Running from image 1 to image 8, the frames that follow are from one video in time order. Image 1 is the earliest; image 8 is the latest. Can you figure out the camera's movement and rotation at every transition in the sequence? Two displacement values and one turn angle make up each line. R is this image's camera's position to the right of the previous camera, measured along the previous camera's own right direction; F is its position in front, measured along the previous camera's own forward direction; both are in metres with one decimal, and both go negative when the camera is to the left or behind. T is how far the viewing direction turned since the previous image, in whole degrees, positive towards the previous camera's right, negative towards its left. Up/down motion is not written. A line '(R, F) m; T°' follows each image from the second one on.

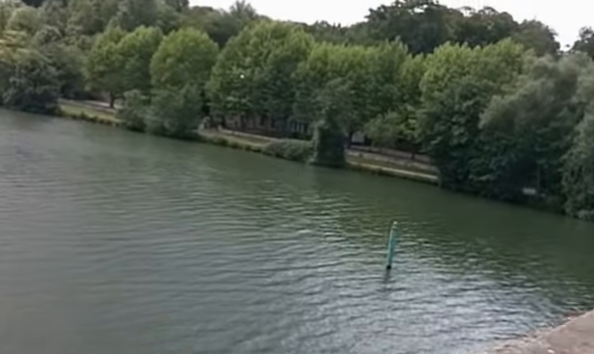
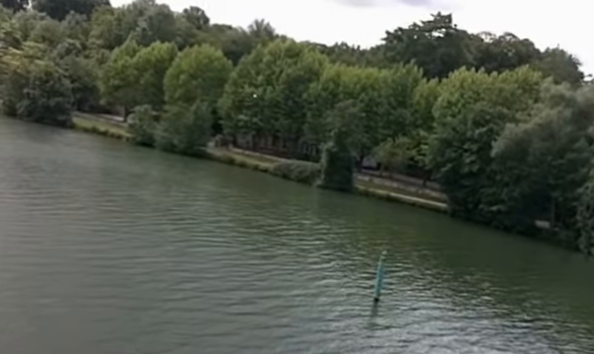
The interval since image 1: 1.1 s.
(+2.0, +1.3) m; -2°
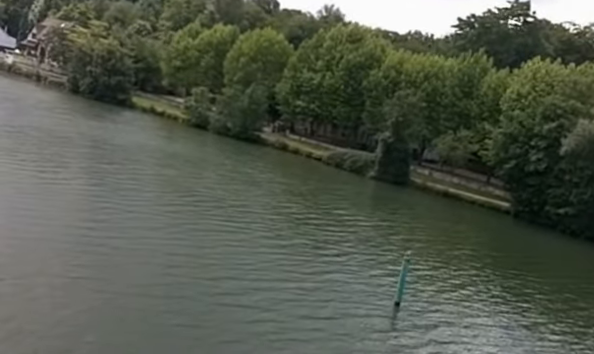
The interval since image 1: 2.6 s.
(+2.6, +2.6) m; -7°
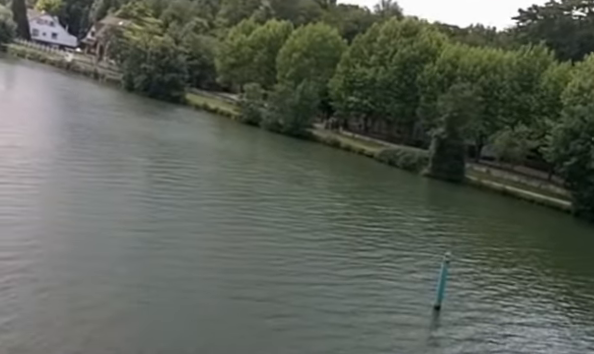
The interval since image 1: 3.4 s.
(+0.9, +0.7) m; -5°
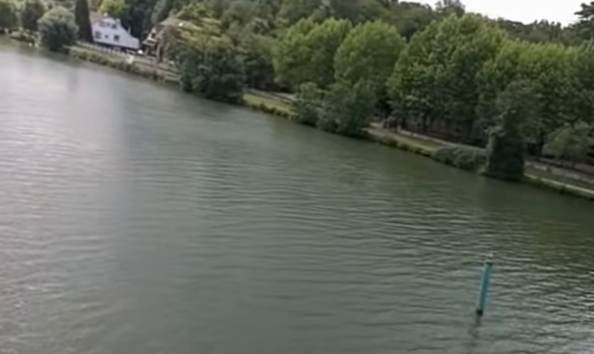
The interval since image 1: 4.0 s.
(+1.0, -0.1) m; -6°
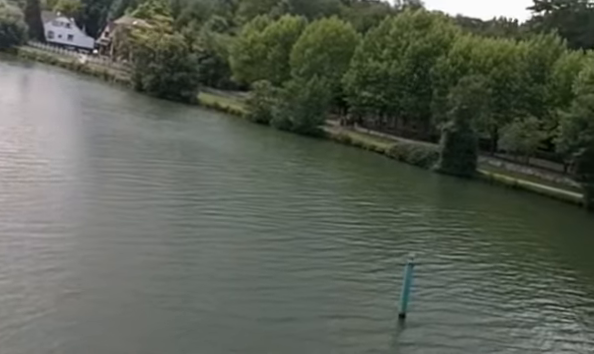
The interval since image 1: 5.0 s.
(+1.8, +1.0) m; +2°
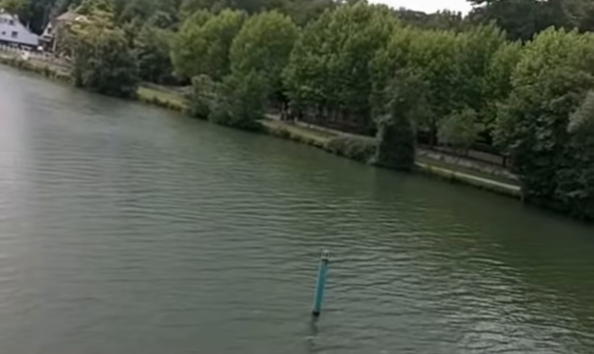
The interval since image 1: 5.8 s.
(+2.7, +1.0) m; +3°
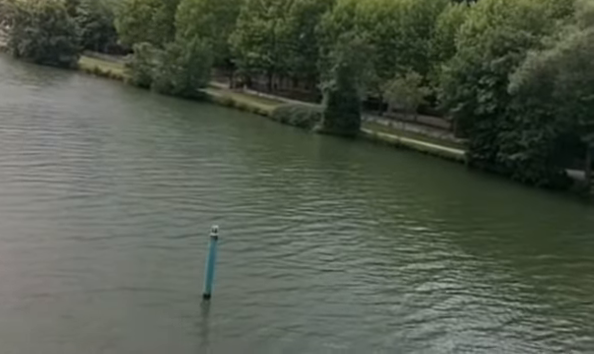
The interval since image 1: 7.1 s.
(+3.1, +0.9) m; +1°
